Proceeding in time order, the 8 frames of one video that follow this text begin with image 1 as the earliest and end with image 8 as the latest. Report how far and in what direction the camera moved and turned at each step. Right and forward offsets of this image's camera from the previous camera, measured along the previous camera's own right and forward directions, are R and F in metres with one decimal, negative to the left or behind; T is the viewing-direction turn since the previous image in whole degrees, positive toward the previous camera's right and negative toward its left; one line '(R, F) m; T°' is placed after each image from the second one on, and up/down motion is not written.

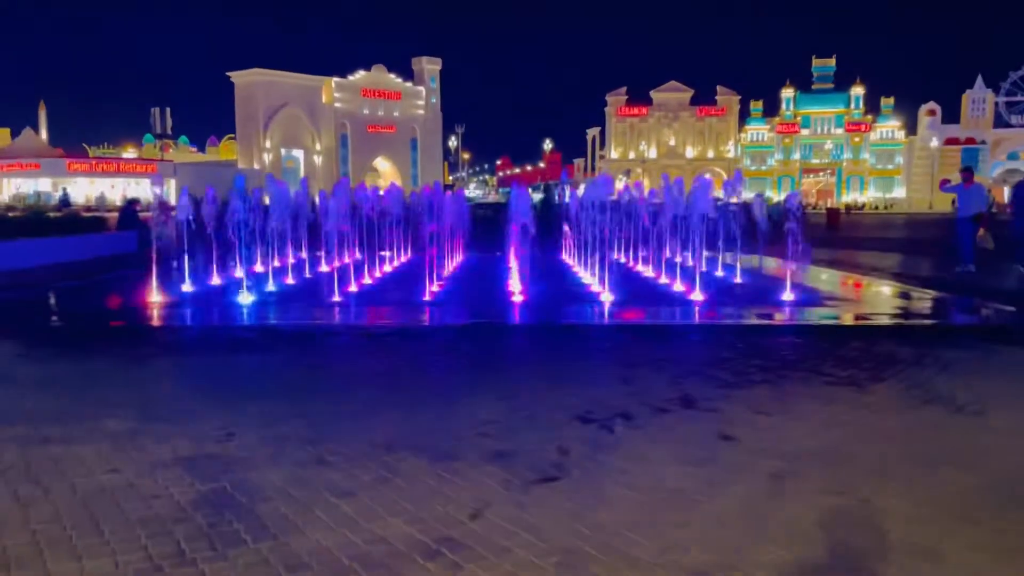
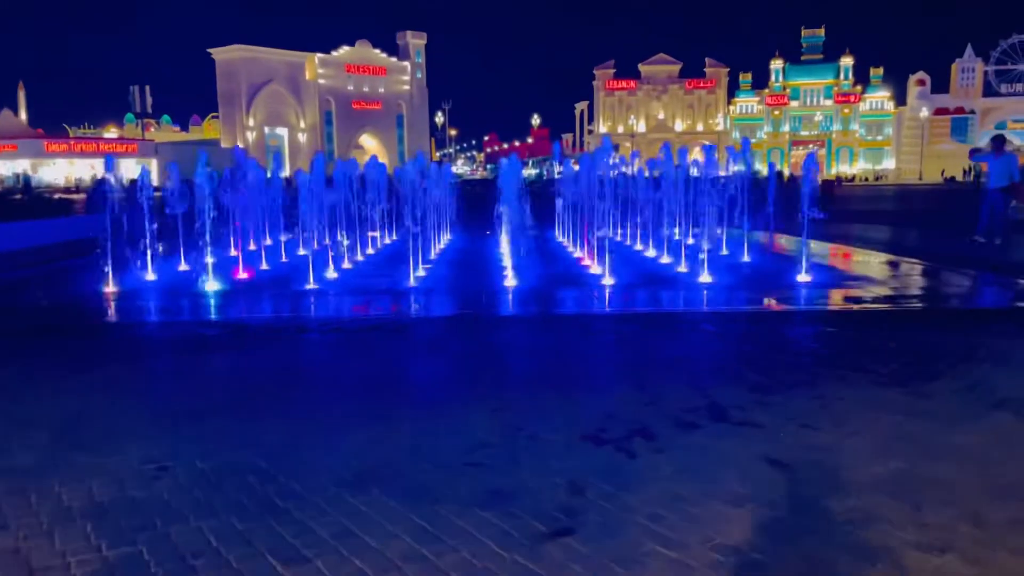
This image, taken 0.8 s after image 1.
(0.0, +0.8) m; +1°
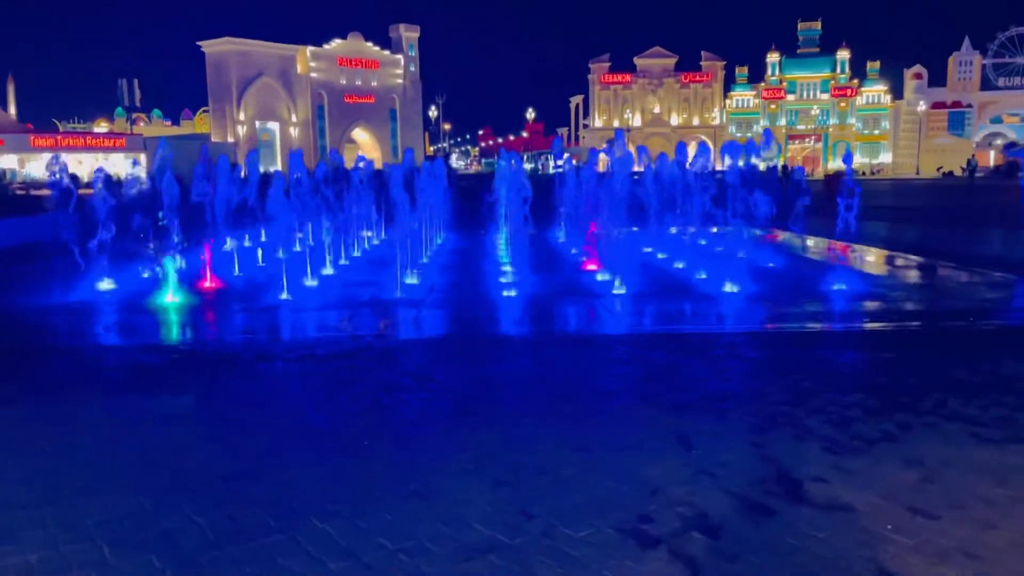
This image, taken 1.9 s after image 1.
(-0.1, +1.0) m; 0°
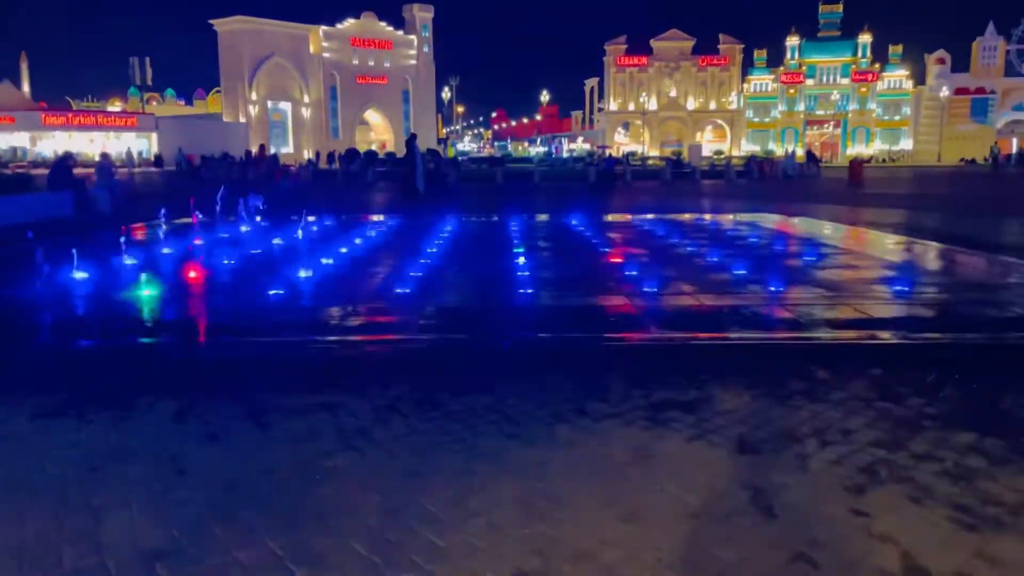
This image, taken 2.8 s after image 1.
(+0.2, +0.9) m; -1°
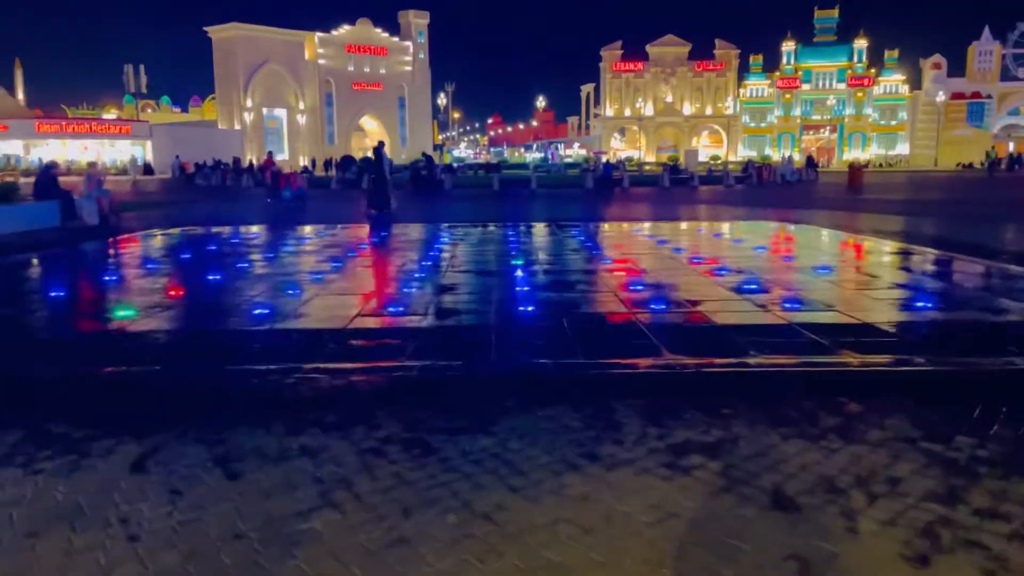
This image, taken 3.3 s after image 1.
(0.0, +0.5) m; 0°
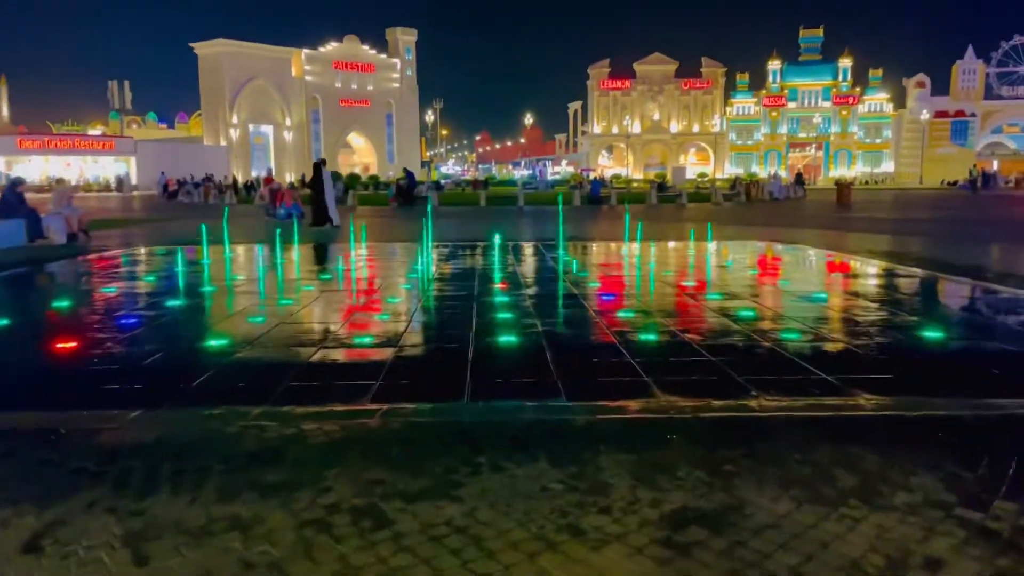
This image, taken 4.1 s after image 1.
(+0.1, +0.6) m; +1°
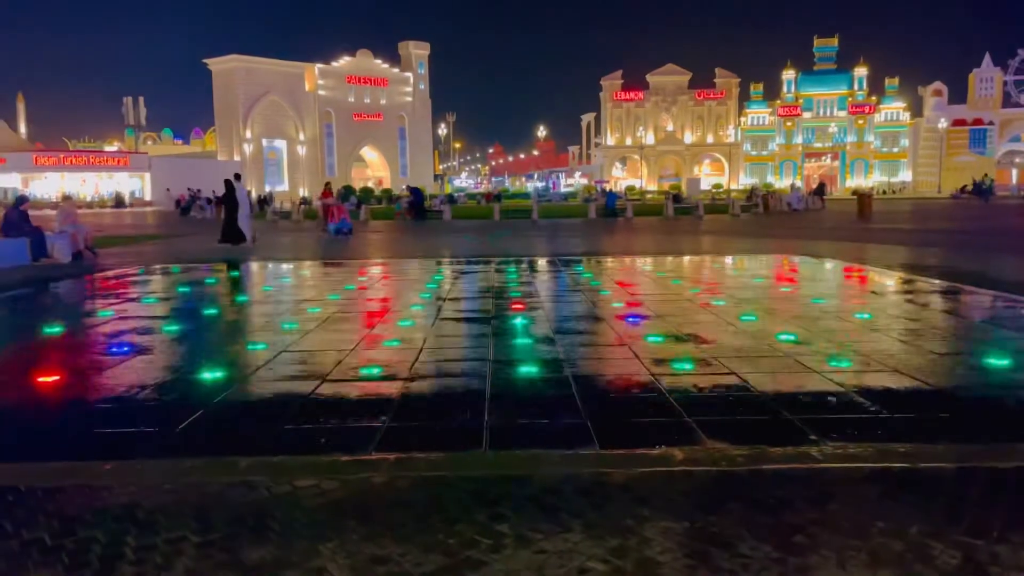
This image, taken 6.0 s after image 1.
(-0.1, +0.6) m; -1°
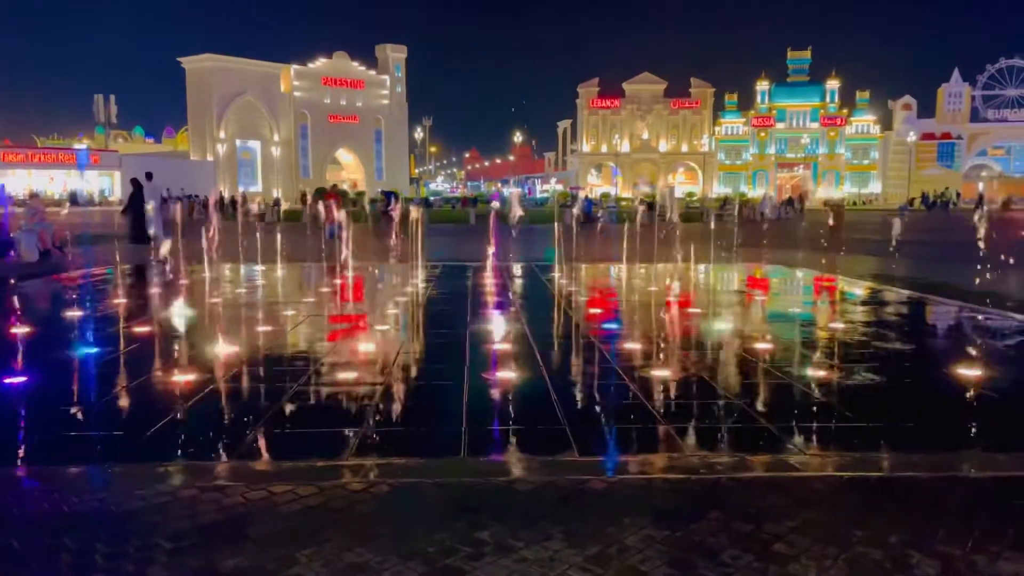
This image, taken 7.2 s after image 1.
(0.0, 0.0) m; +2°
